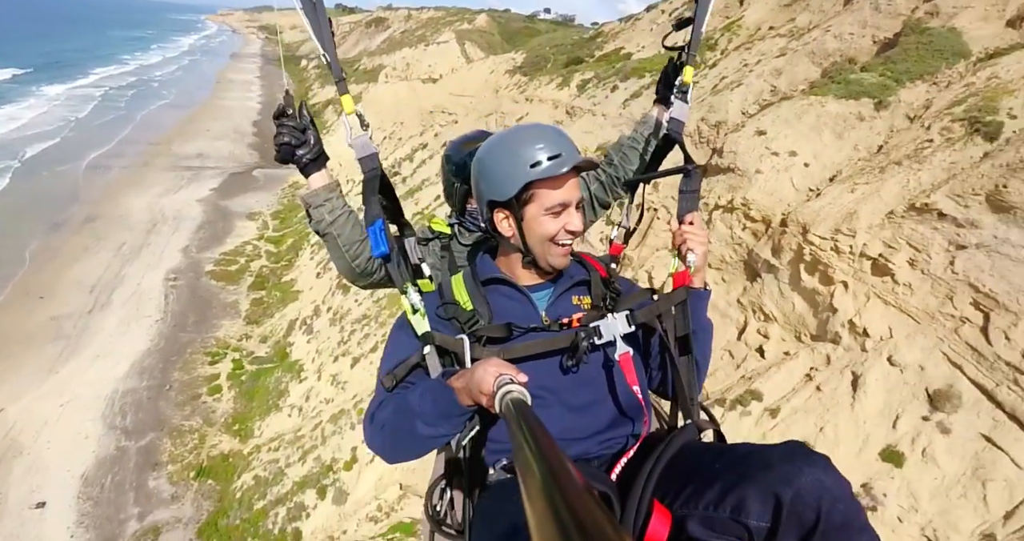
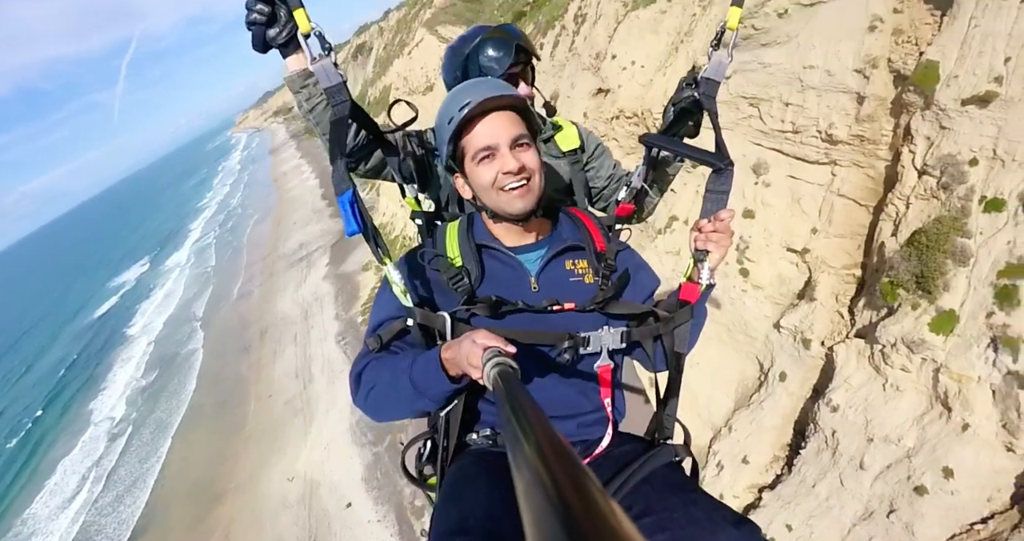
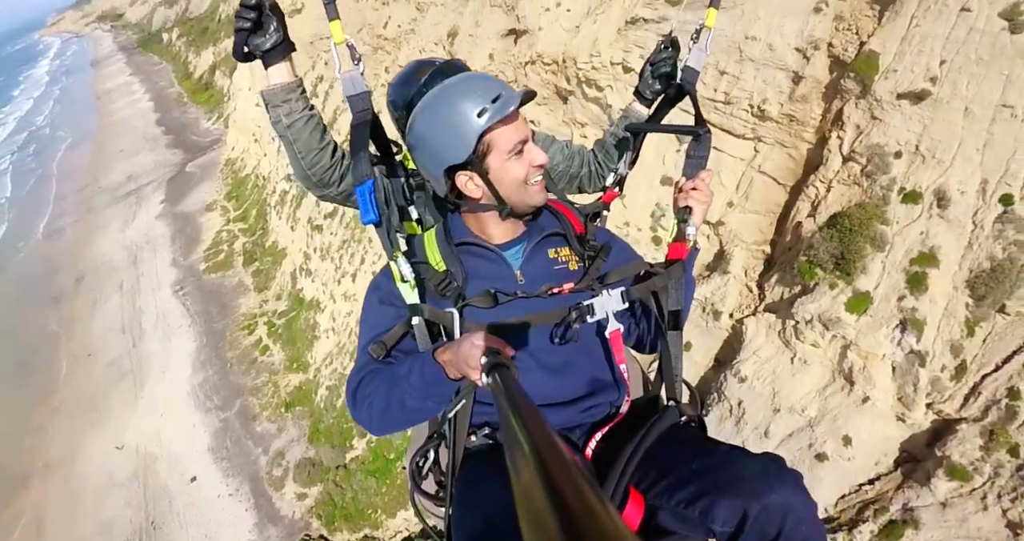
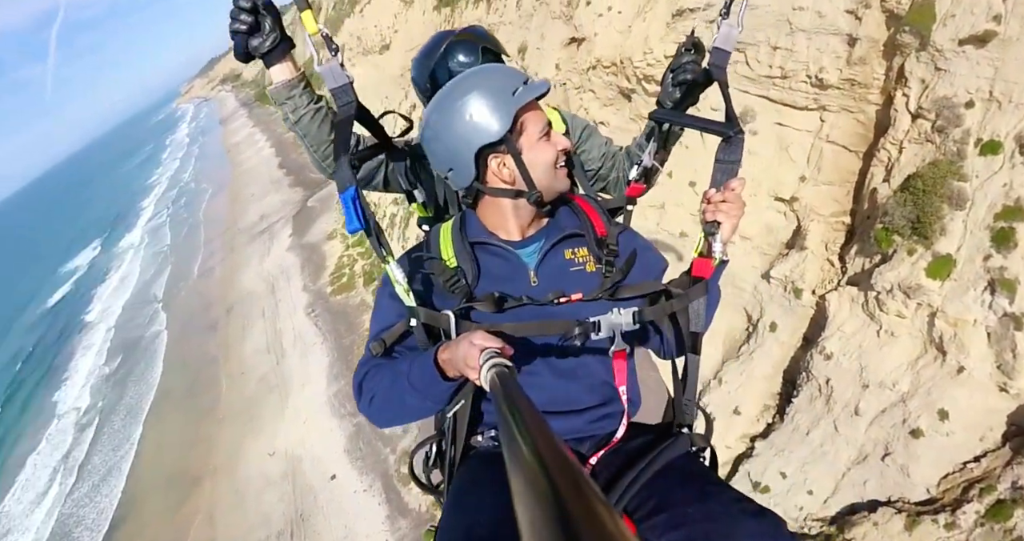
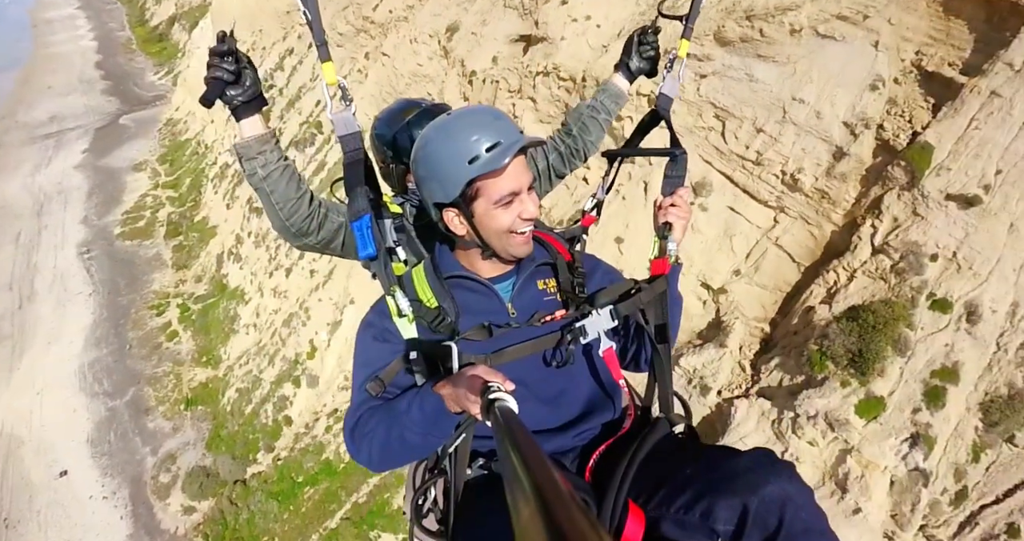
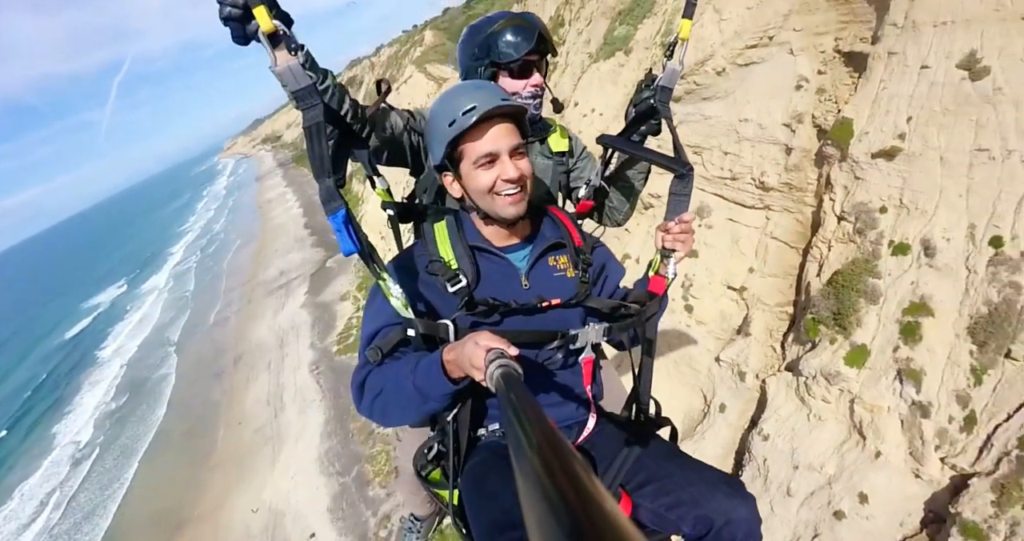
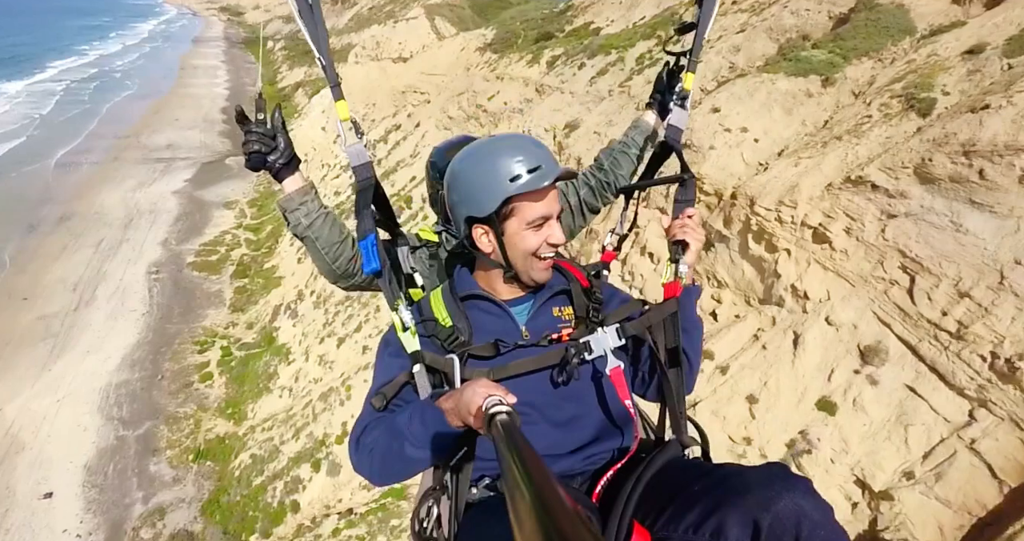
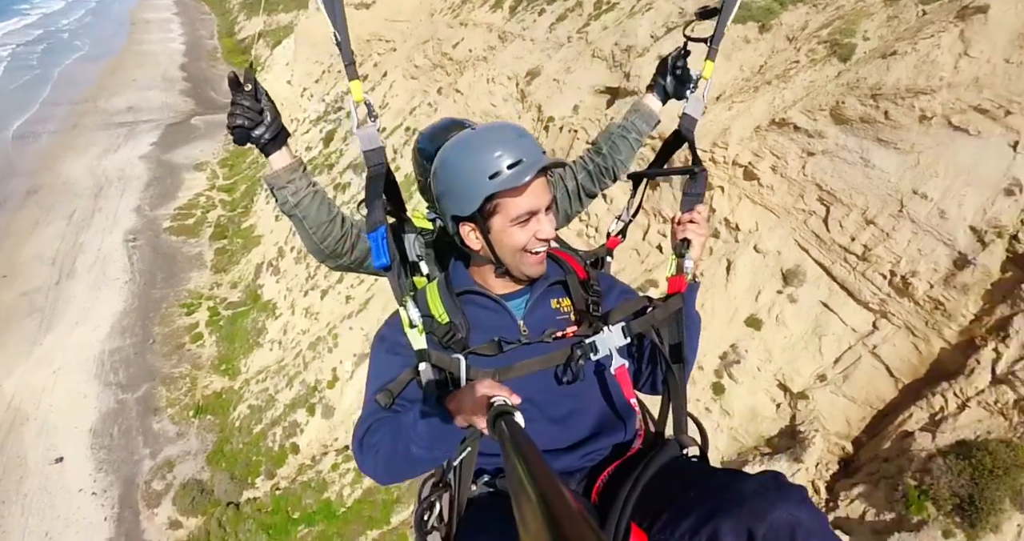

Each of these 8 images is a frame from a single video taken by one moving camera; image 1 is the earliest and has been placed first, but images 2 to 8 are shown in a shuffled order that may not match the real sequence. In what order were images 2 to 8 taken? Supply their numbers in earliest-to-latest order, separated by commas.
7, 8, 5, 3, 4, 2, 6
